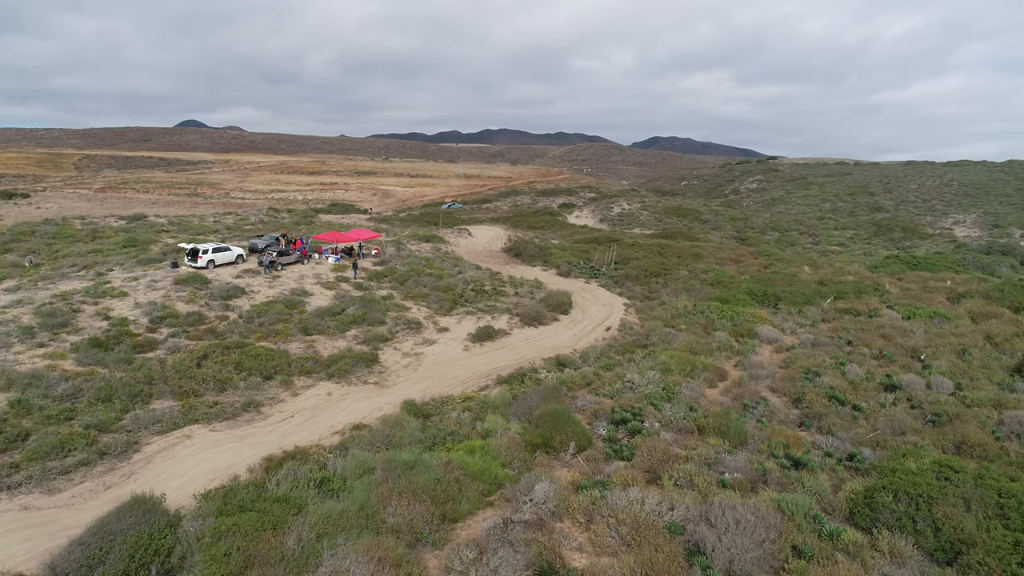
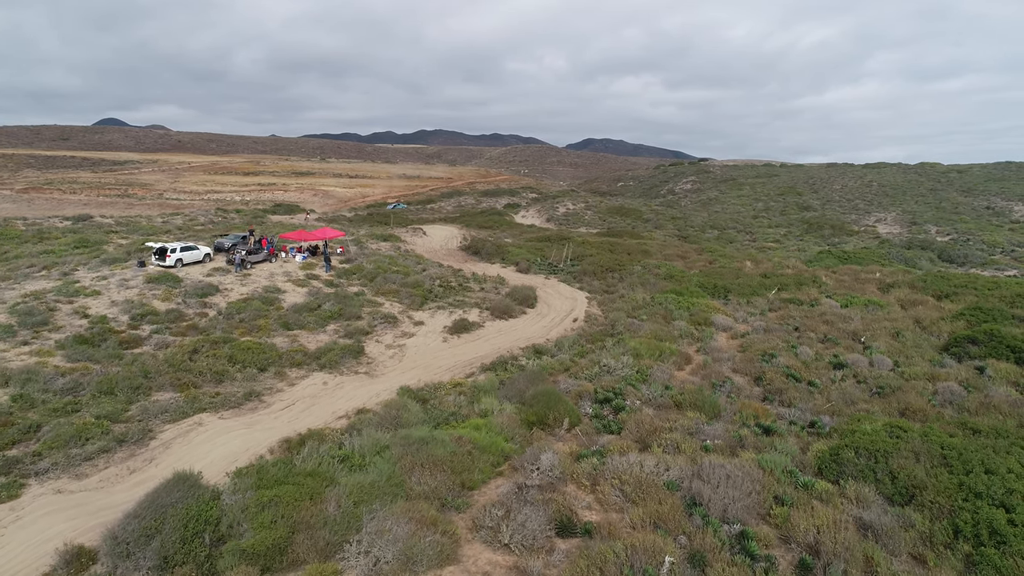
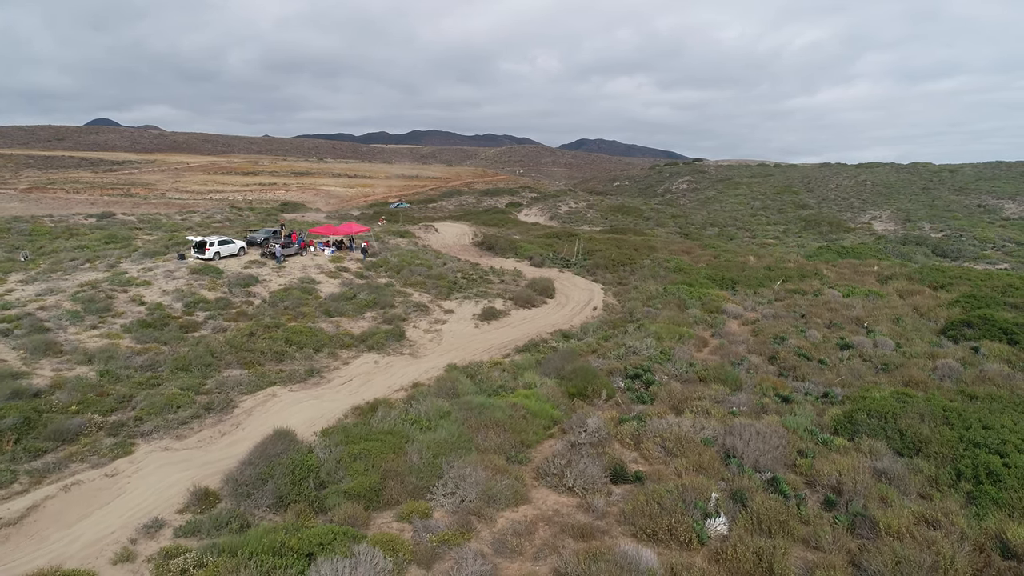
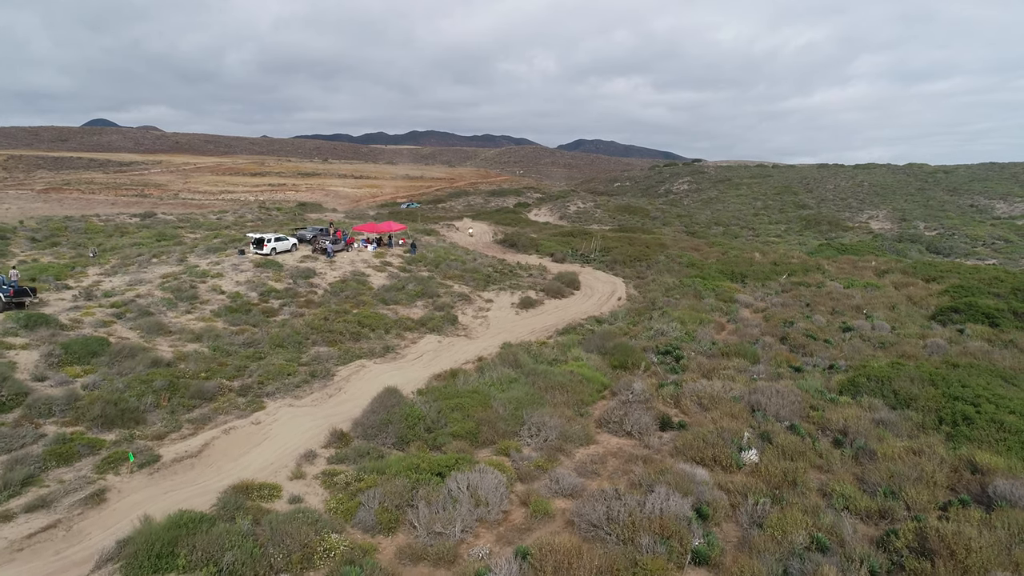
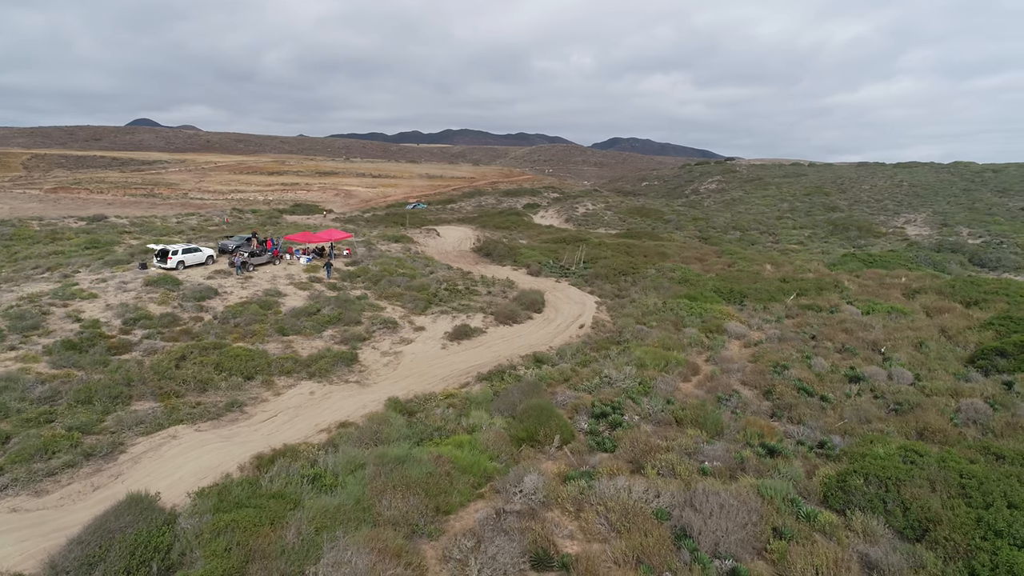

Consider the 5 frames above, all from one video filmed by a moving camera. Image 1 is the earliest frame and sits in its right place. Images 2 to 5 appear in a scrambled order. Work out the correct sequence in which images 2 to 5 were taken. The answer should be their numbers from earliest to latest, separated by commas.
5, 2, 3, 4
